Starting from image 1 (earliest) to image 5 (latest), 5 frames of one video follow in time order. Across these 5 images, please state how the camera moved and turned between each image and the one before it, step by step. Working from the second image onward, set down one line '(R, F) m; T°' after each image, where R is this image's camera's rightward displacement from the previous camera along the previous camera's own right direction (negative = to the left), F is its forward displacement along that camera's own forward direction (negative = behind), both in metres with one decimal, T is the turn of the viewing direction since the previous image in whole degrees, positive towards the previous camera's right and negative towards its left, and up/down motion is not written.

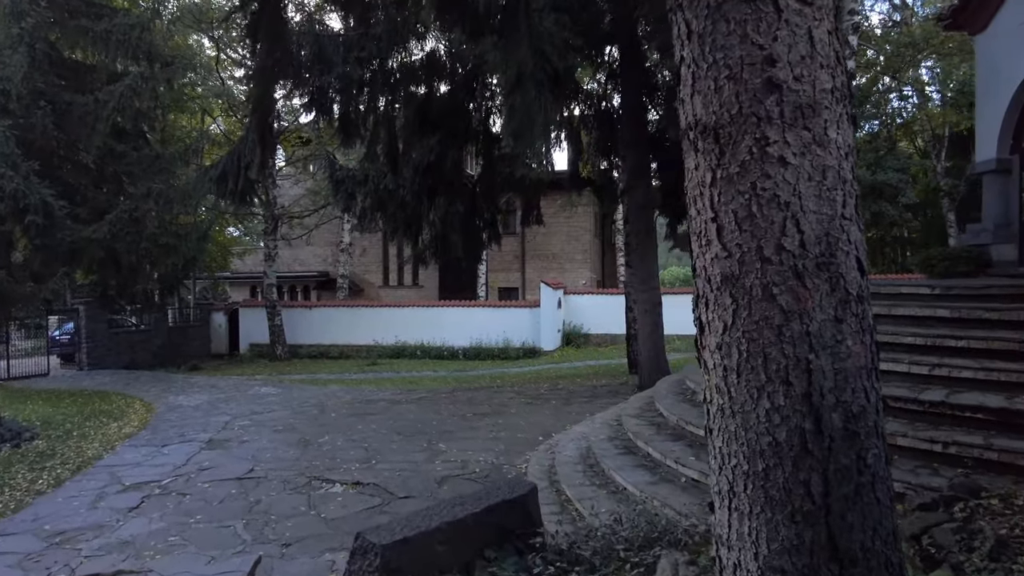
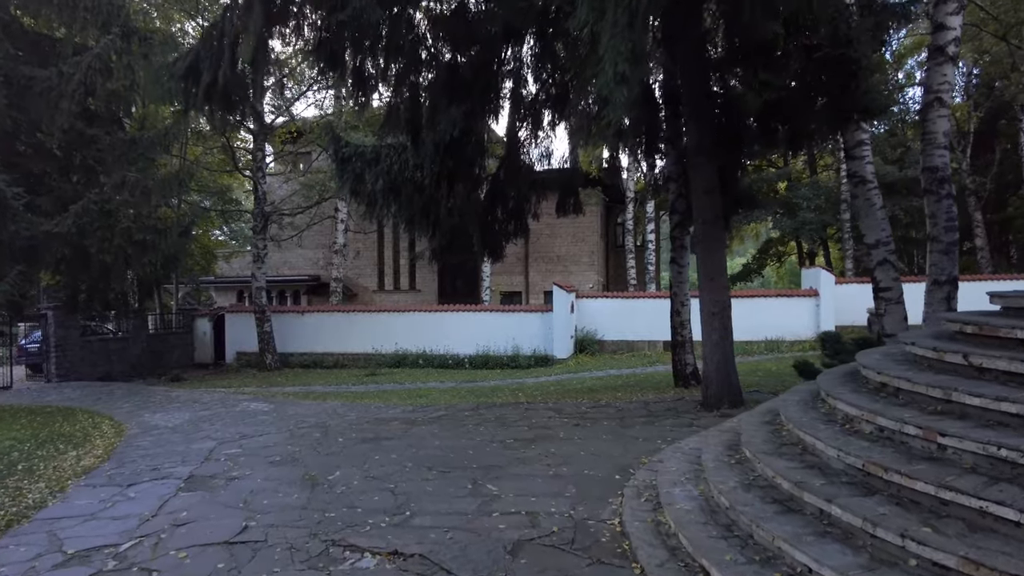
(-0.8, +1.8) m; +1°
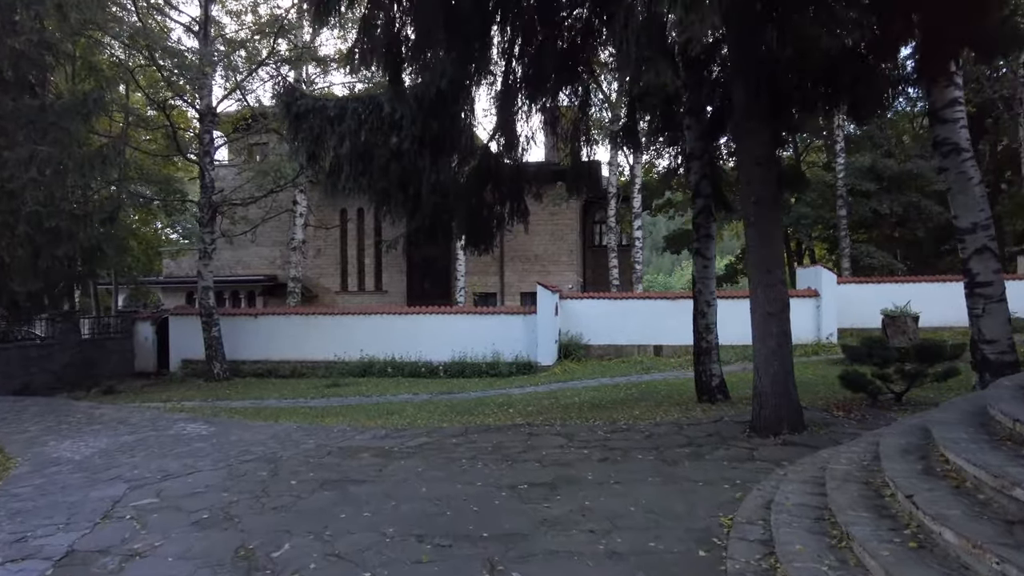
(-0.5, +2.1) m; +3°
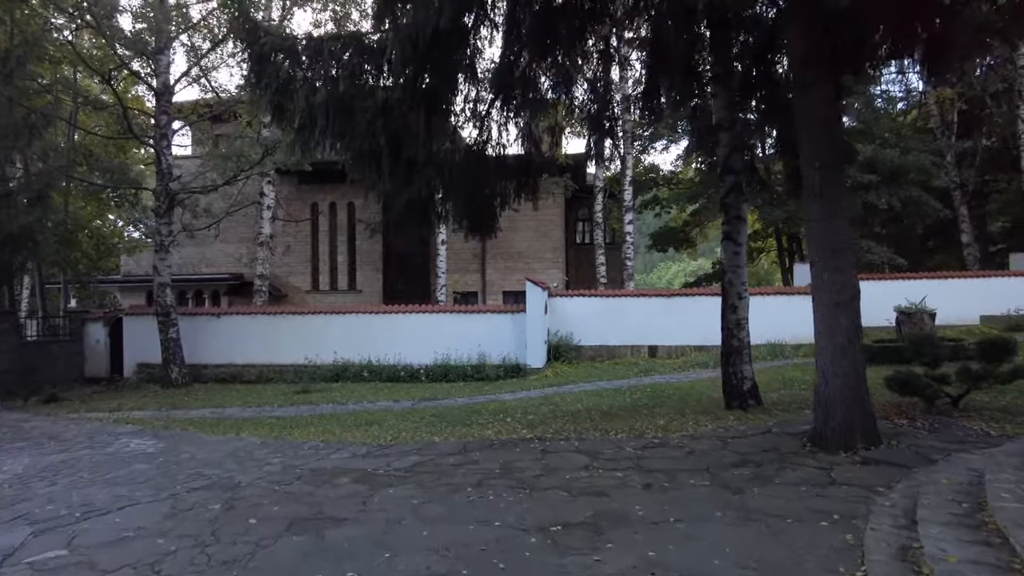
(-0.4, +1.5) m; +2°
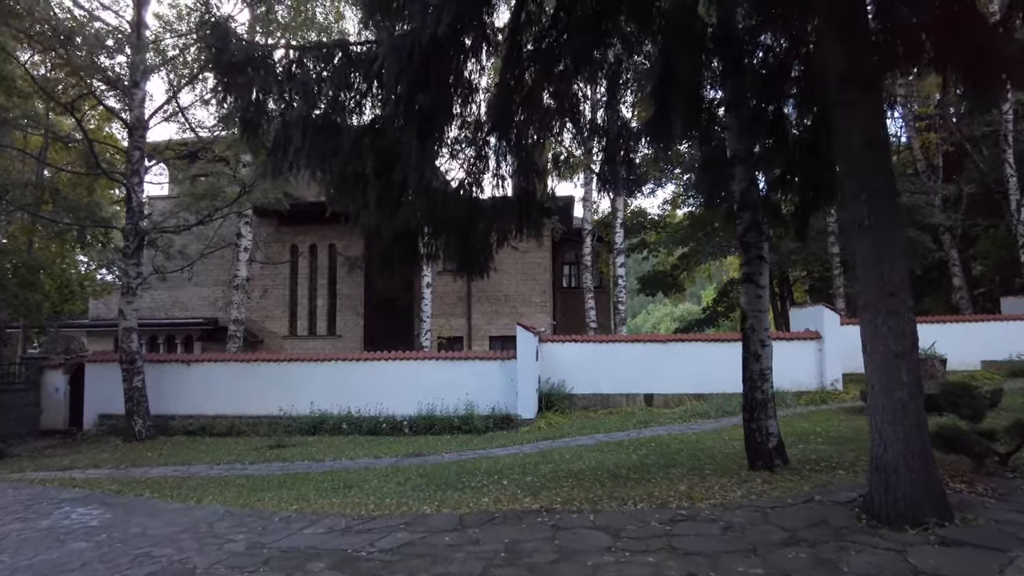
(-0.2, +0.9) m; +2°
